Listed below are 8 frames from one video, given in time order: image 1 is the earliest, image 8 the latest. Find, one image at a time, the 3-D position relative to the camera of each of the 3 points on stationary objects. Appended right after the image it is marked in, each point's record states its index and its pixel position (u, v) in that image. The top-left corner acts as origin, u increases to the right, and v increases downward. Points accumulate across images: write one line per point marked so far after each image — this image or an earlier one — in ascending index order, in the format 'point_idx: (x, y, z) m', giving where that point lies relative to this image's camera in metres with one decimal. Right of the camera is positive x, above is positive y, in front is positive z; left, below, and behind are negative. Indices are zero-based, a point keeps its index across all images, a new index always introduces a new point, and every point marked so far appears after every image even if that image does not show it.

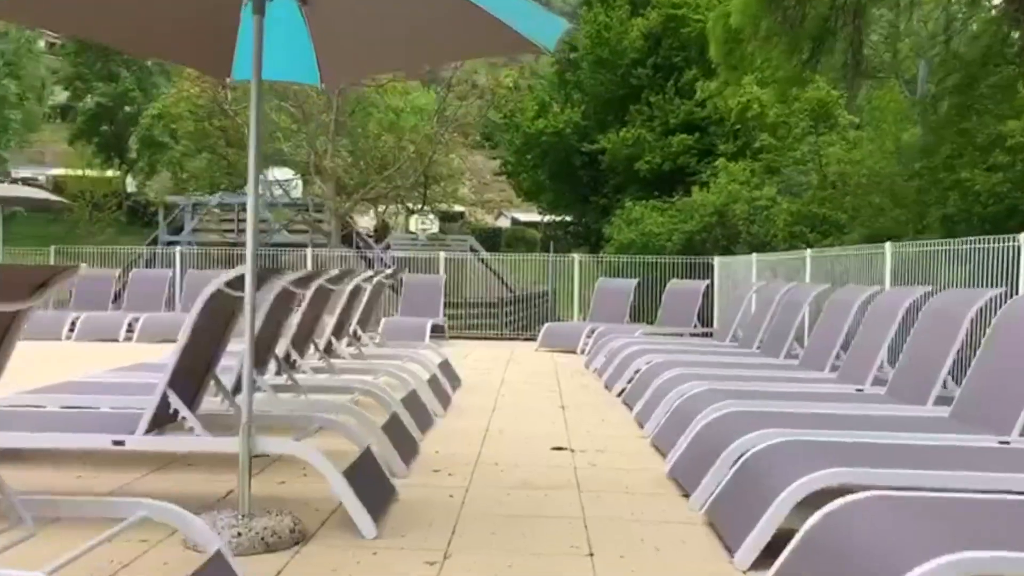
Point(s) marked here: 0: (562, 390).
0: (+0.6, -1.2, +11.6) m
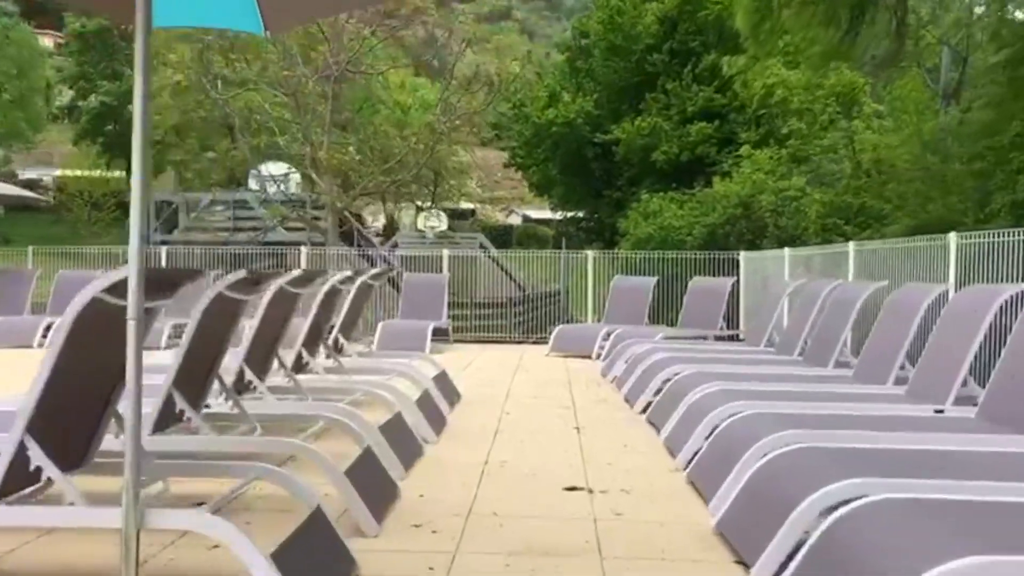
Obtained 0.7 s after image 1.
0: (+0.7, -1.2, +10.1) m
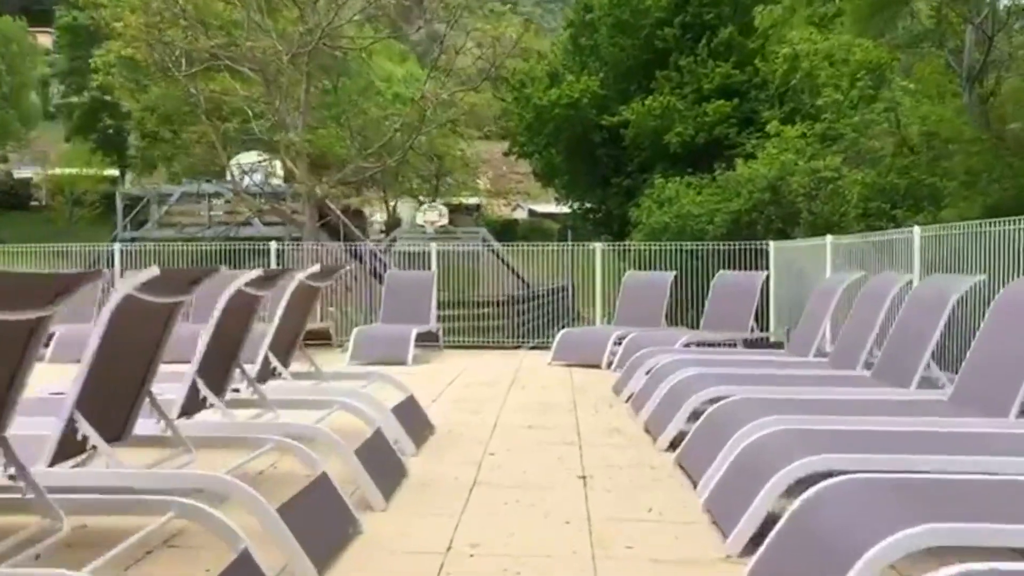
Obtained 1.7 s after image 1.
0: (+0.6, -1.2, +7.9) m
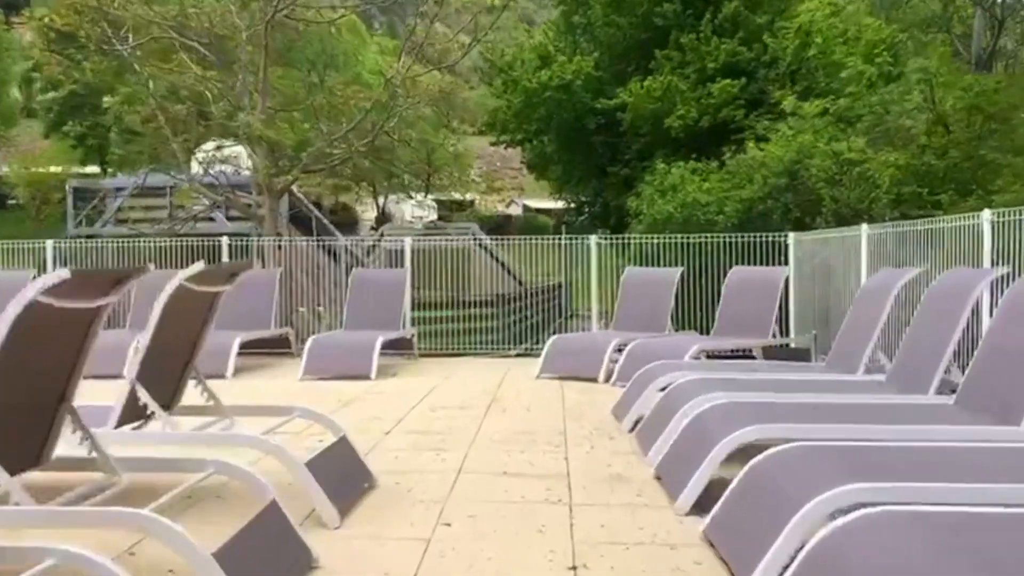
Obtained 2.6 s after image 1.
0: (+0.4, -1.3, +5.9) m
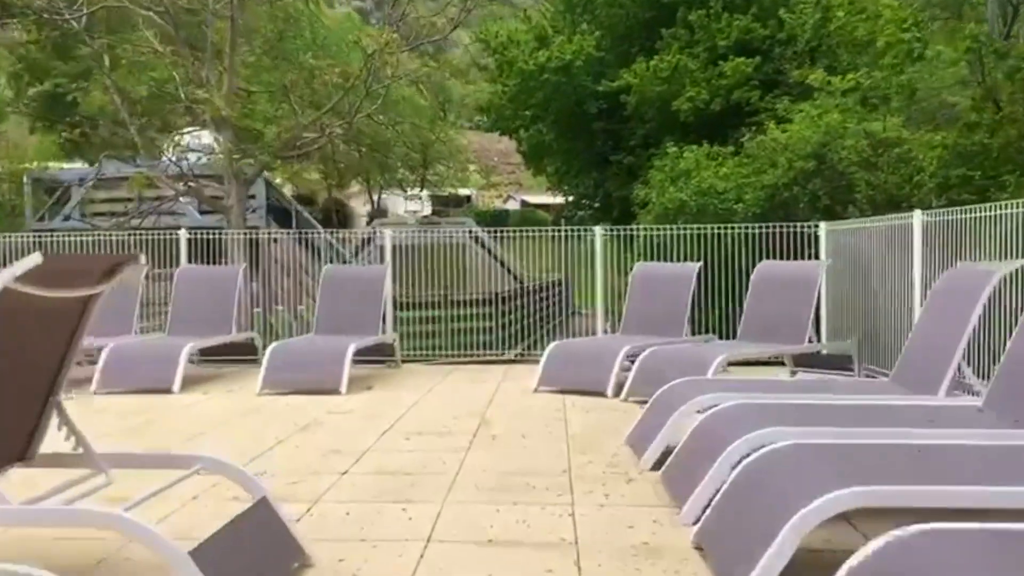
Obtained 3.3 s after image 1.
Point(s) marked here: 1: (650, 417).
0: (+0.3, -1.3, +4.3) m
1: (+1.0, -0.9, +6.7) m
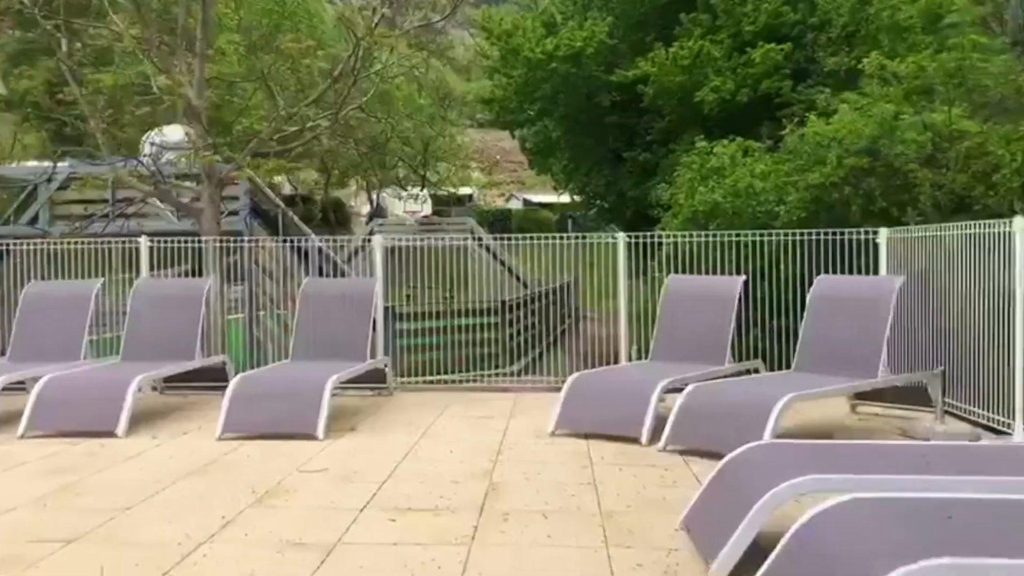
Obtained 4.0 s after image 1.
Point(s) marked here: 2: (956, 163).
0: (+0.4, -1.5, +2.6) m
1: (+1.1, -1.1, +5.0) m
2: (+5.3, +1.5, +11.3) m
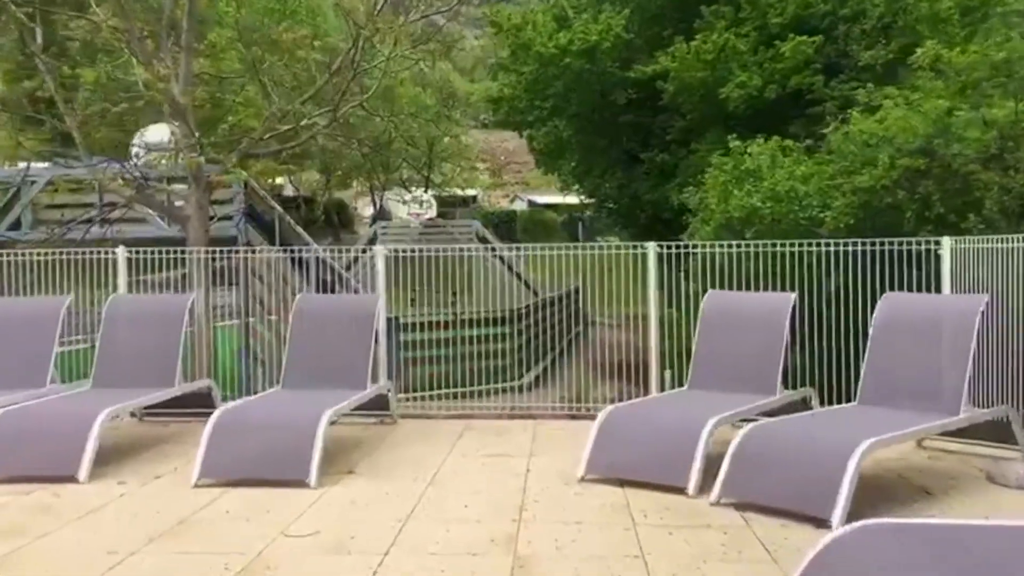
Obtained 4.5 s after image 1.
0: (+0.6, -1.6, +1.4) m
1: (+1.2, -1.3, +3.8) m
2: (+5.5, +1.3, +10.2) m
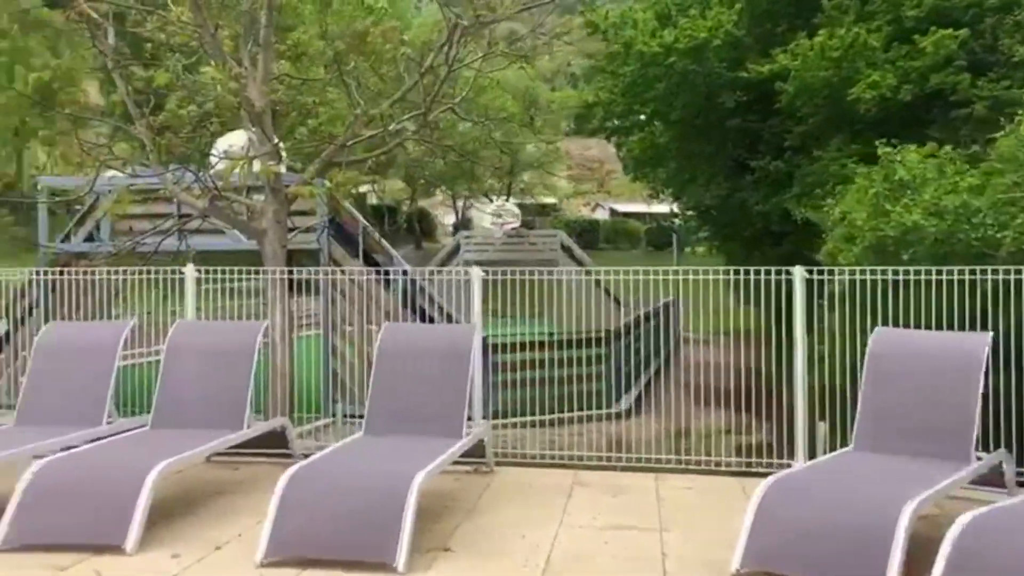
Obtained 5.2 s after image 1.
0: (+0.9, -1.9, 0.0) m
1: (+1.8, -1.5, +2.3) m
2: (+6.6, +1.0, +8.3) m
